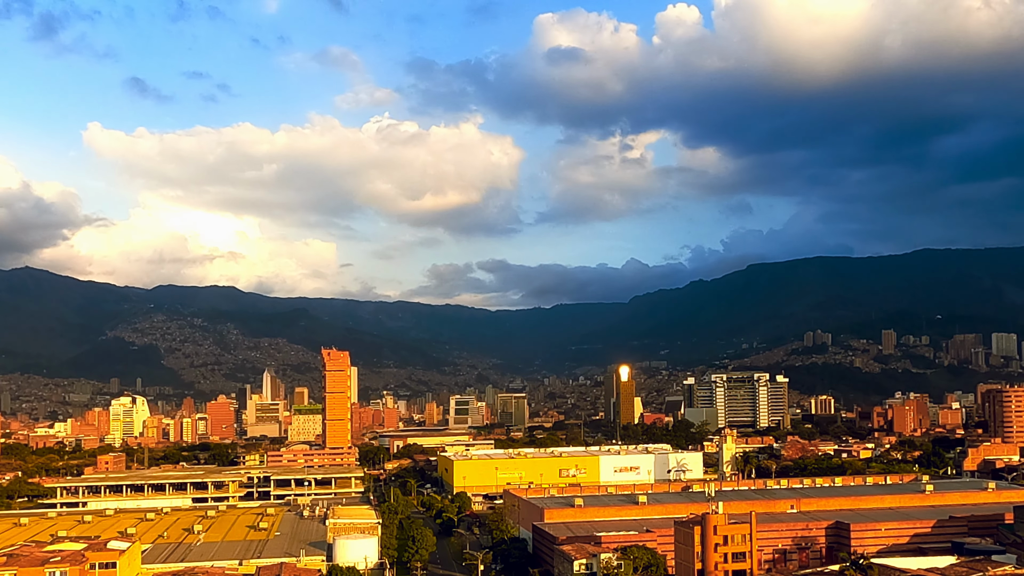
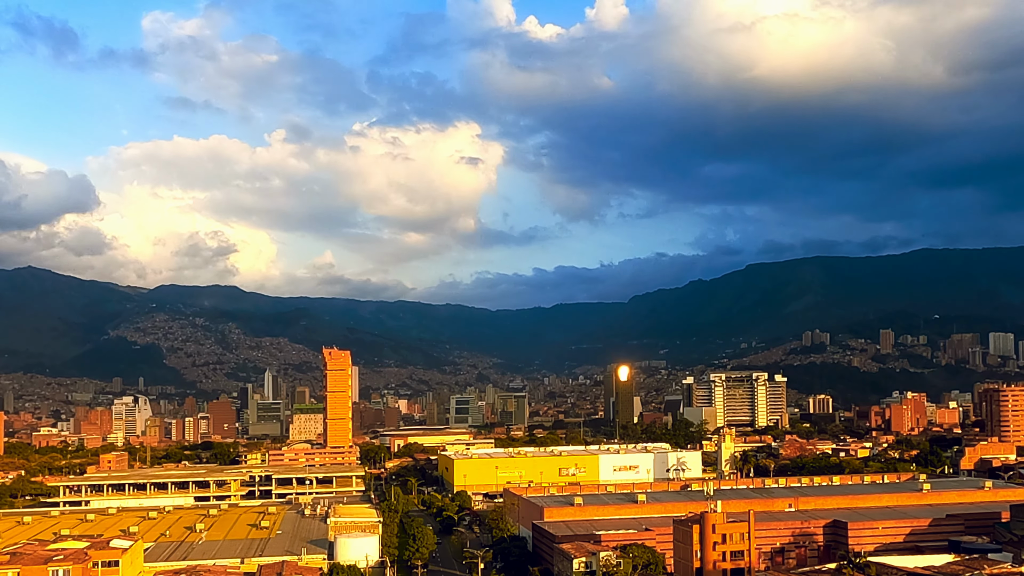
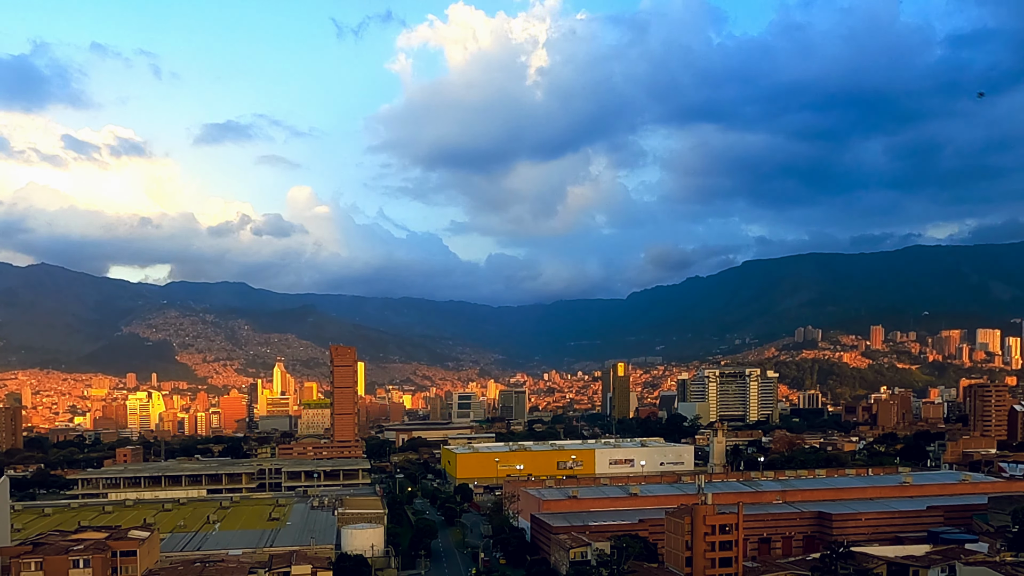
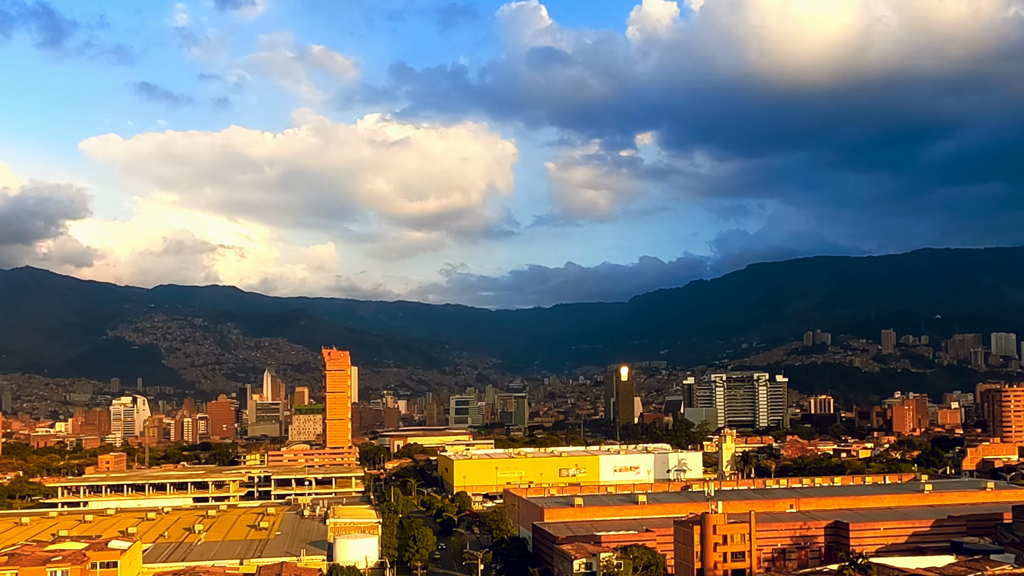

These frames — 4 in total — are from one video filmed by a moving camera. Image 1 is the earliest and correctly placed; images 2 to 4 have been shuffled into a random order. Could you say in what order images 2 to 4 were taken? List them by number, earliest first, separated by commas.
4, 2, 3
